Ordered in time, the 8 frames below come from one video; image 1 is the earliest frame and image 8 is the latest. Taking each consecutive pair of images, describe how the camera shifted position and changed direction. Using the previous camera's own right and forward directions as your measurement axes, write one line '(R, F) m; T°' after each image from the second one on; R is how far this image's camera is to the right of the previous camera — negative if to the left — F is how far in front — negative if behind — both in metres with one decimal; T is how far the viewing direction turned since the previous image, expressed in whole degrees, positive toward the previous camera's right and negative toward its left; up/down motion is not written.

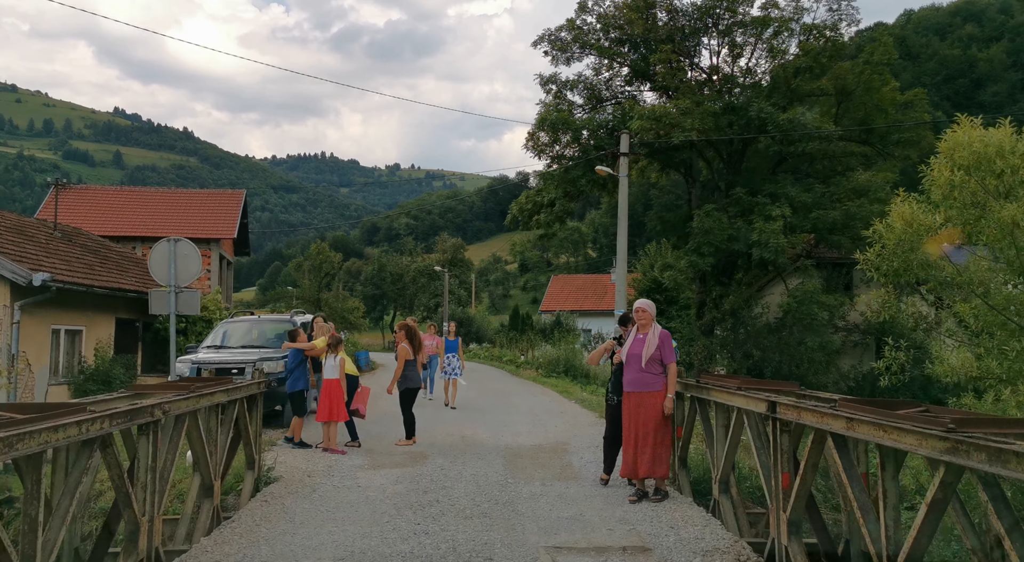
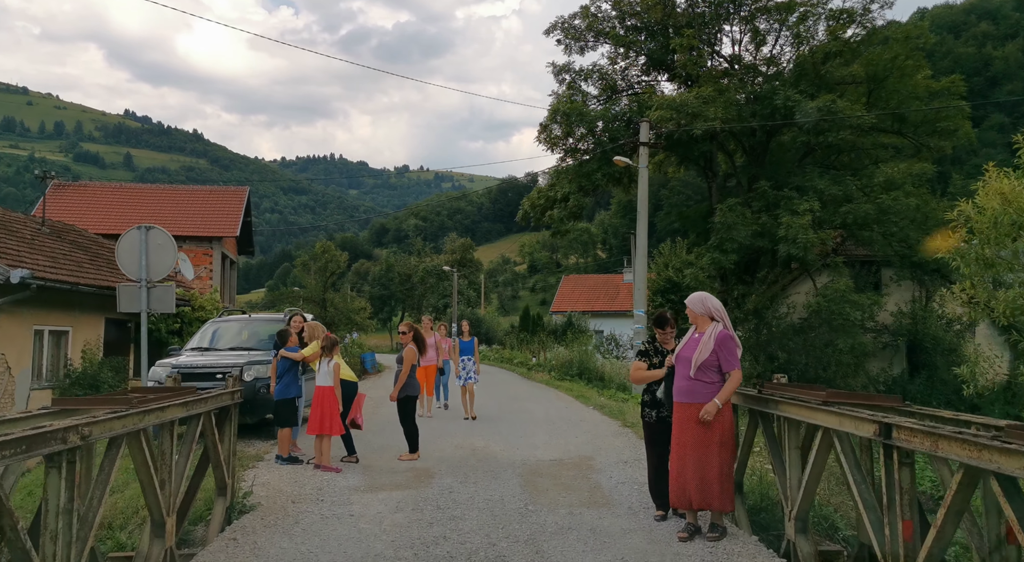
(-0.1, +1.2) m; -1°
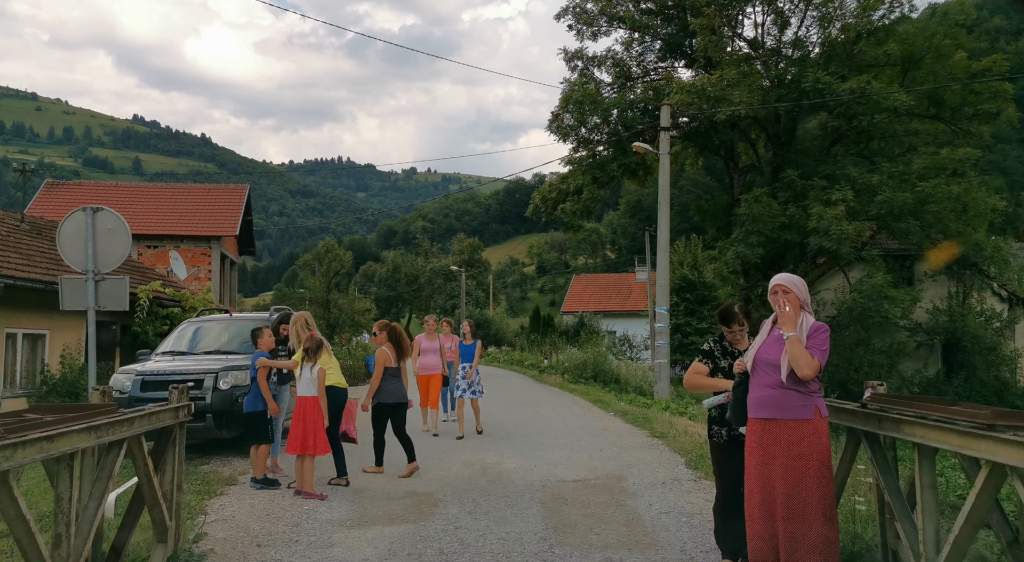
(-0.1, +1.4) m; -1°
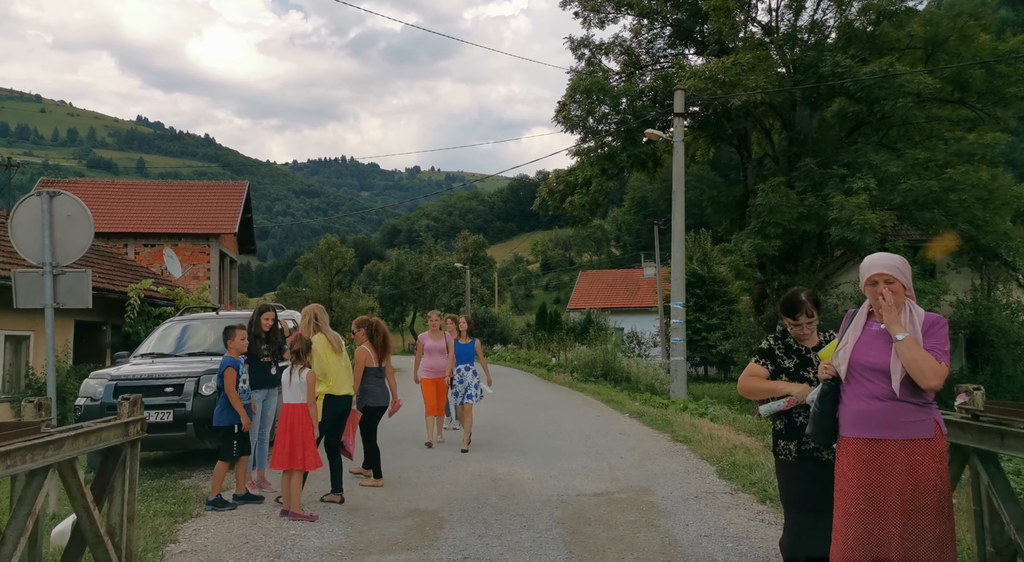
(-0.1, +0.8) m; 0°
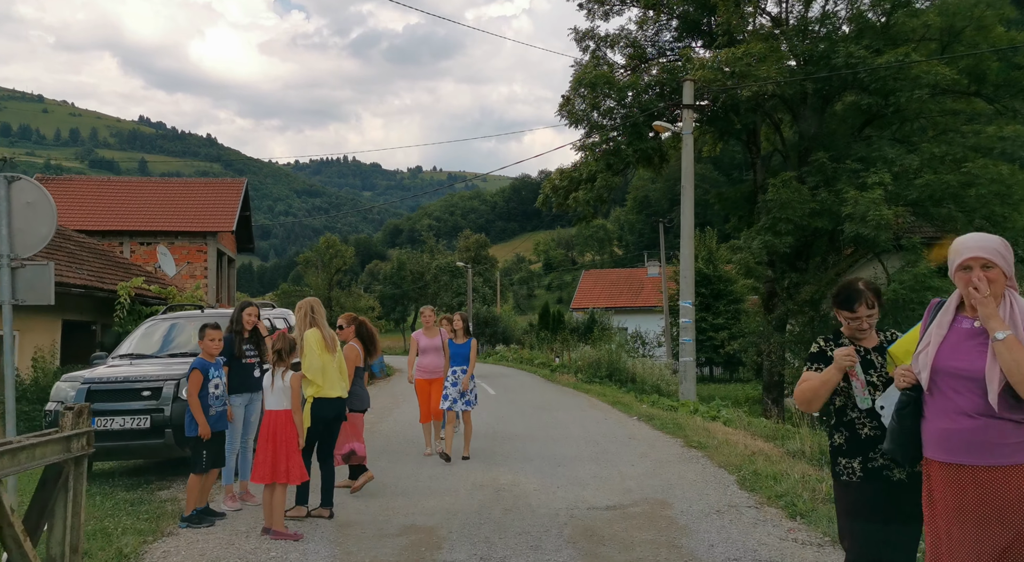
(0.0, +0.6) m; 0°
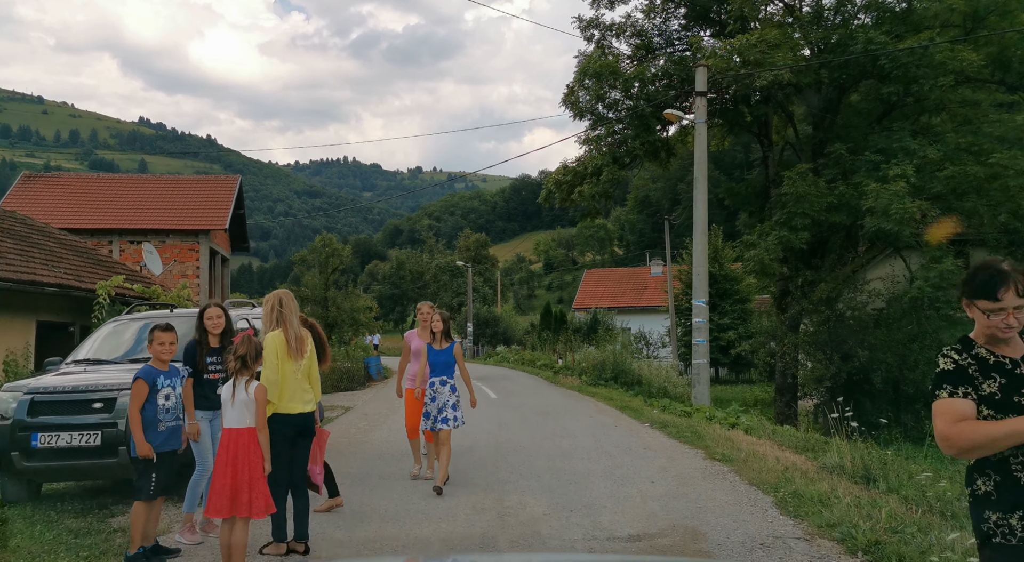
(0.0, +0.9) m; 0°
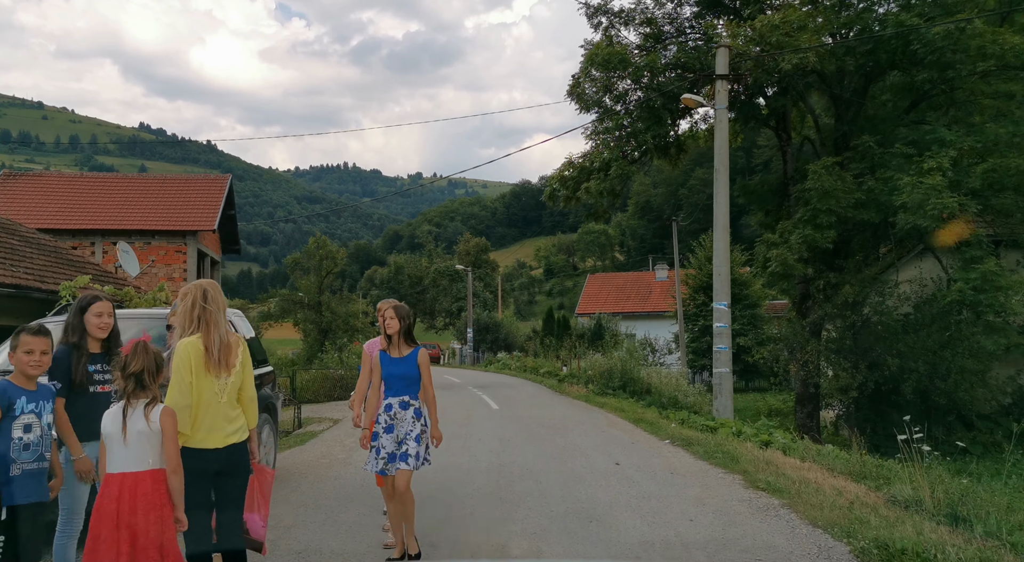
(-0.1, +1.4) m; 0°
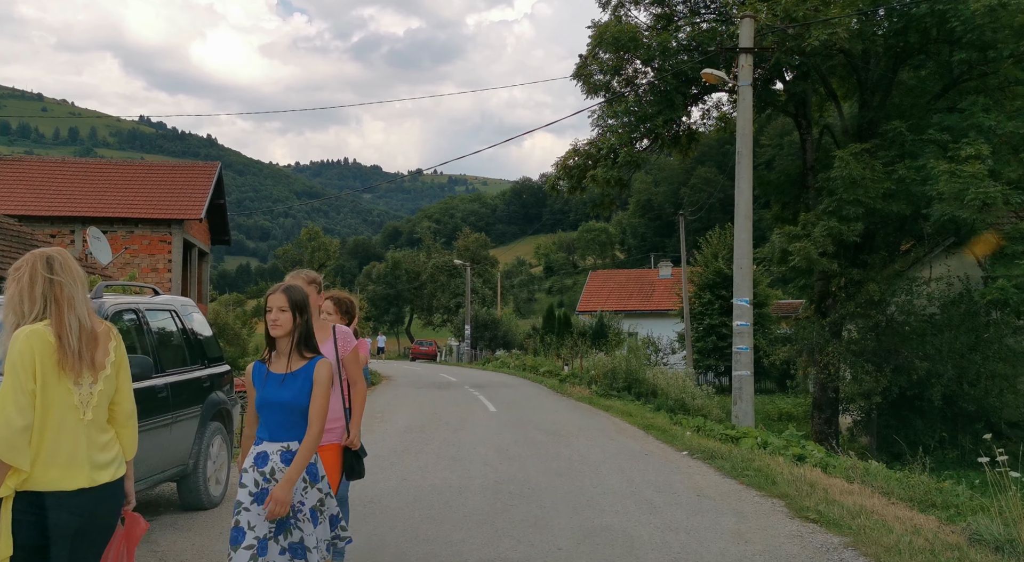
(0.0, +1.3) m; 0°
